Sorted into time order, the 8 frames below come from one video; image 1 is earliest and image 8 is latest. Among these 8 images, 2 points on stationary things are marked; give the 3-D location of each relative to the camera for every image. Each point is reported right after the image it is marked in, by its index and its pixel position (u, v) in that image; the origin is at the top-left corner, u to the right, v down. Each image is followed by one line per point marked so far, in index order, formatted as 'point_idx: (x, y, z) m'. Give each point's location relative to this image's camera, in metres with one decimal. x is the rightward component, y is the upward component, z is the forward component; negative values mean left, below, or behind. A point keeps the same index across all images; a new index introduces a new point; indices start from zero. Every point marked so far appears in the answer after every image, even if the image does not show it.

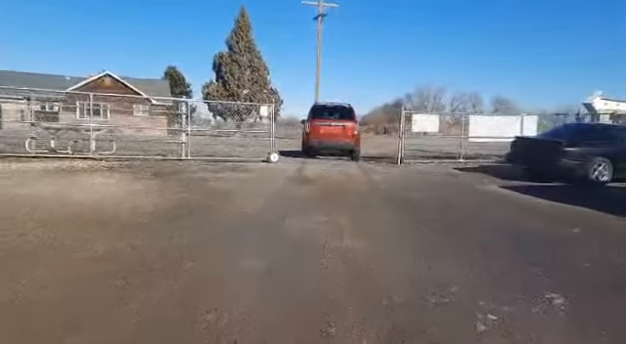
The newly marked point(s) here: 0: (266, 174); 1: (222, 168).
0: (-1.2, -0.1, +10.7) m
1: (-2.5, +0.1, +11.4) m
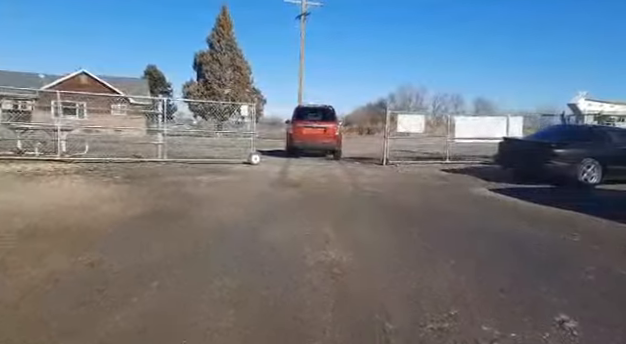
0: (-1.7, -0.2, +10.1) m
1: (-3.0, 0.0, +10.9) m
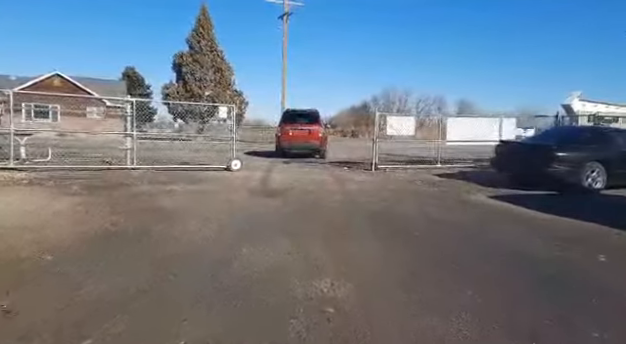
0: (-2.0, -0.3, +9.2) m
1: (-3.3, -0.2, +9.9) m
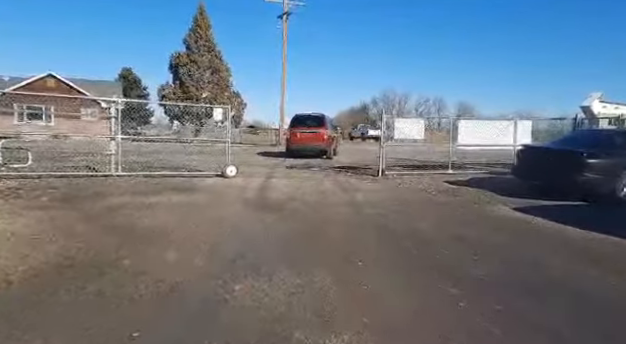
0: (-1.9, -0.5, +8.3) m
1: (-3.3, -0.3, +8.9) m
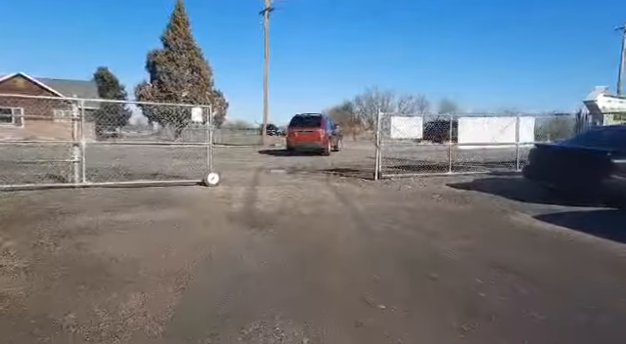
0: (-2.0, -0.7, +7.2) m
1: (-3.4, -0.5, +7.8) m
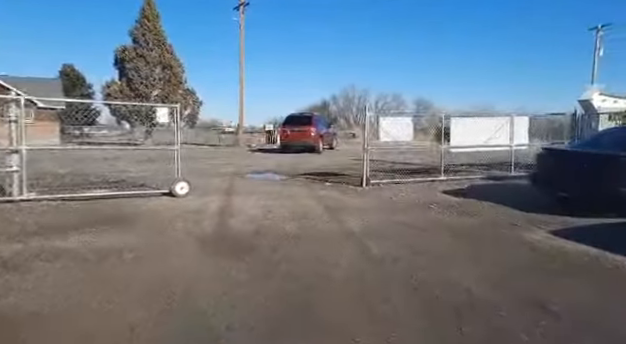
0: (-2.2, -0.9, +6.0) m
1: (-3.6, -0.7, +6.5) m
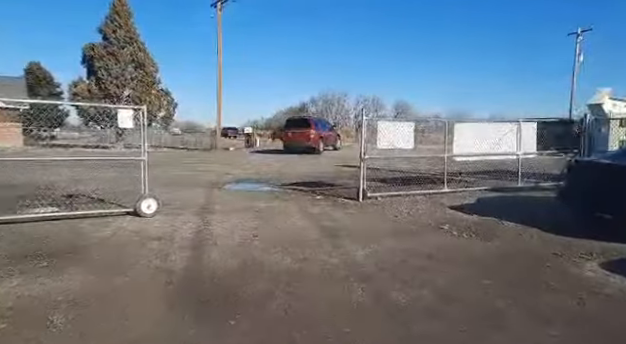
0: (-2.2, -1.1, +4.6) m
1: (-3.7, -1.0, +5.1) m
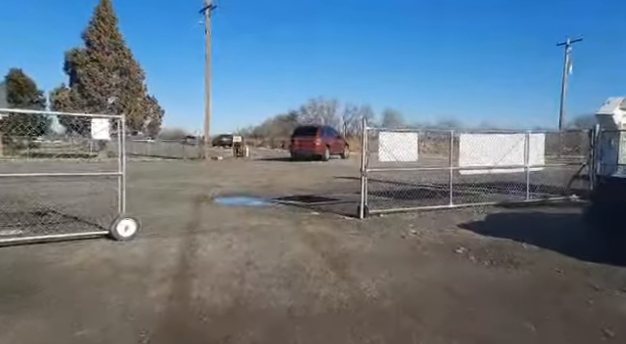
0: (-2.2, -1.3, +3.8) m
1: (-3.6, -1.2, +4.2) m
